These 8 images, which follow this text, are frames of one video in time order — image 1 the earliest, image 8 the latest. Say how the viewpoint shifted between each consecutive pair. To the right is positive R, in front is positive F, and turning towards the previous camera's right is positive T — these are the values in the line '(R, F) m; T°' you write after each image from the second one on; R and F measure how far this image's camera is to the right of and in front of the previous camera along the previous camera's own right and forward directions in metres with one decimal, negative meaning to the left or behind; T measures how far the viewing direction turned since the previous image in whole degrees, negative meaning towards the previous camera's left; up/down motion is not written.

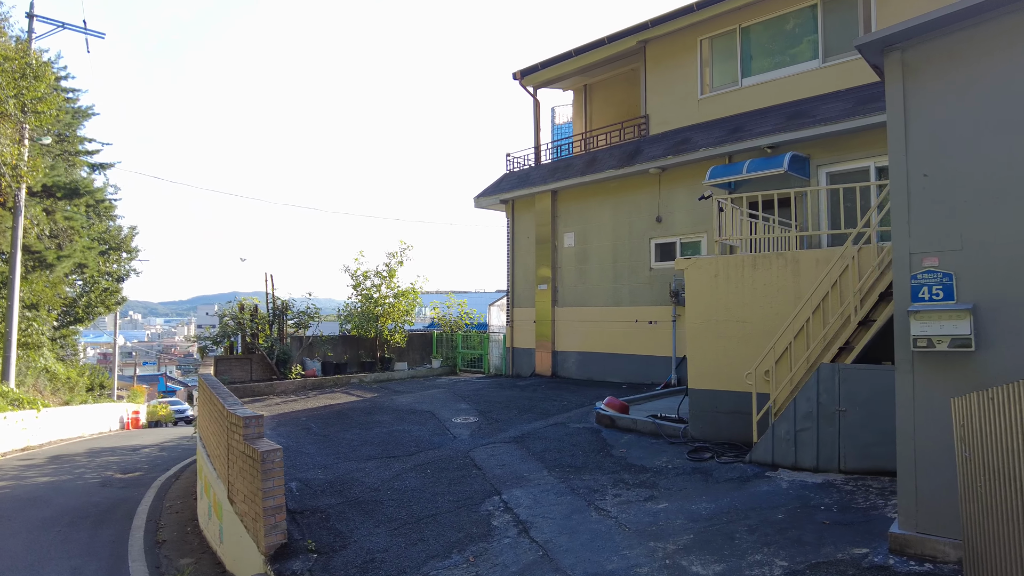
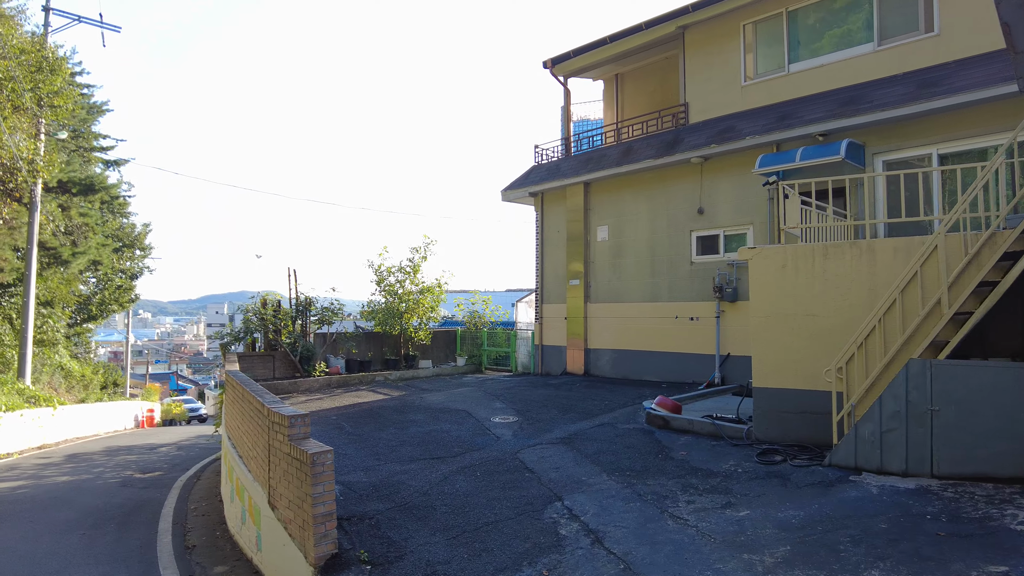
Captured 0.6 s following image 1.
(-0.5, +0.5) m; -1°
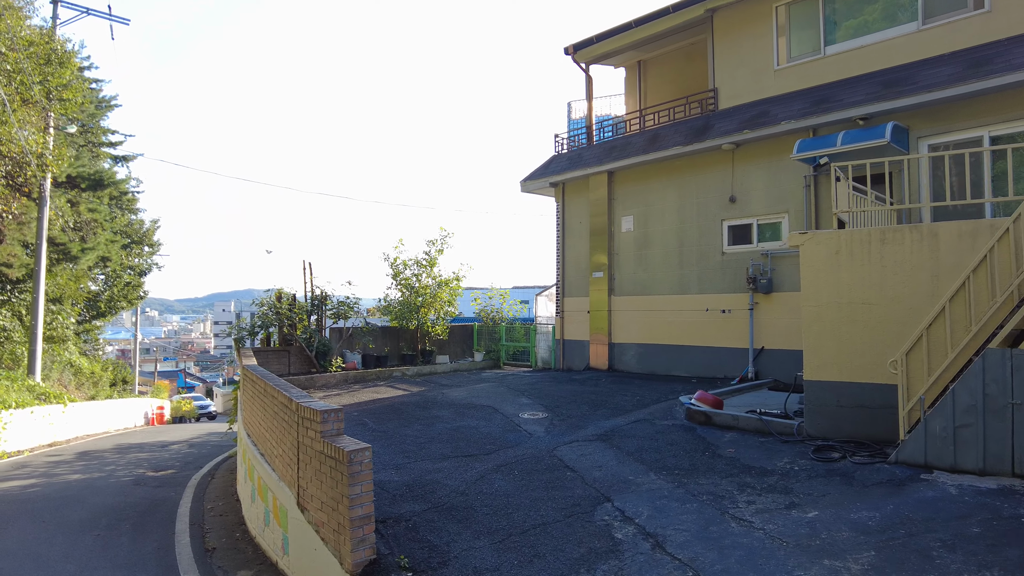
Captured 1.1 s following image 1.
(-0.4, +0.4) m; 0°
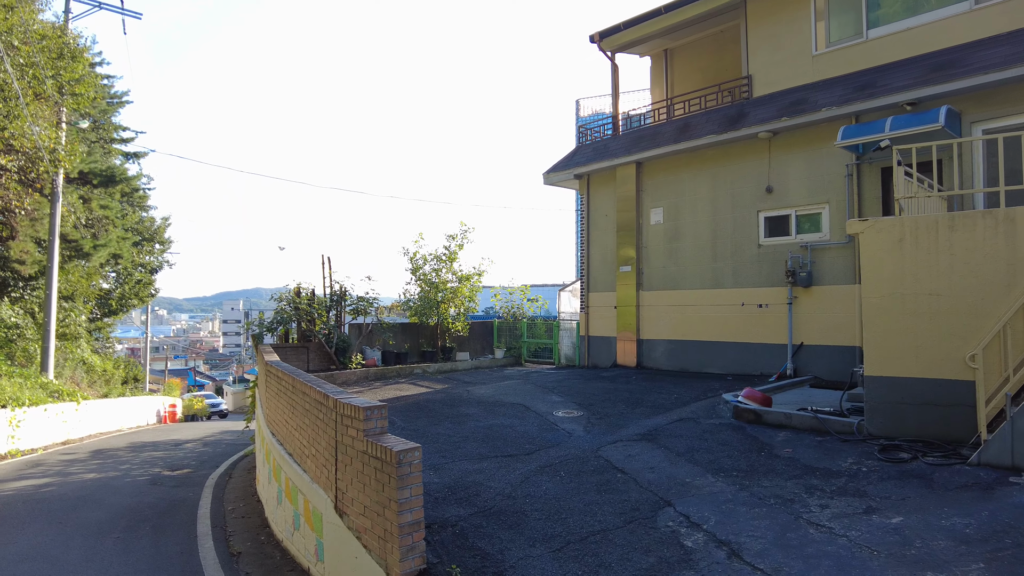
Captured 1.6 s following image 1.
(-0.4, +0.4) m; -1°
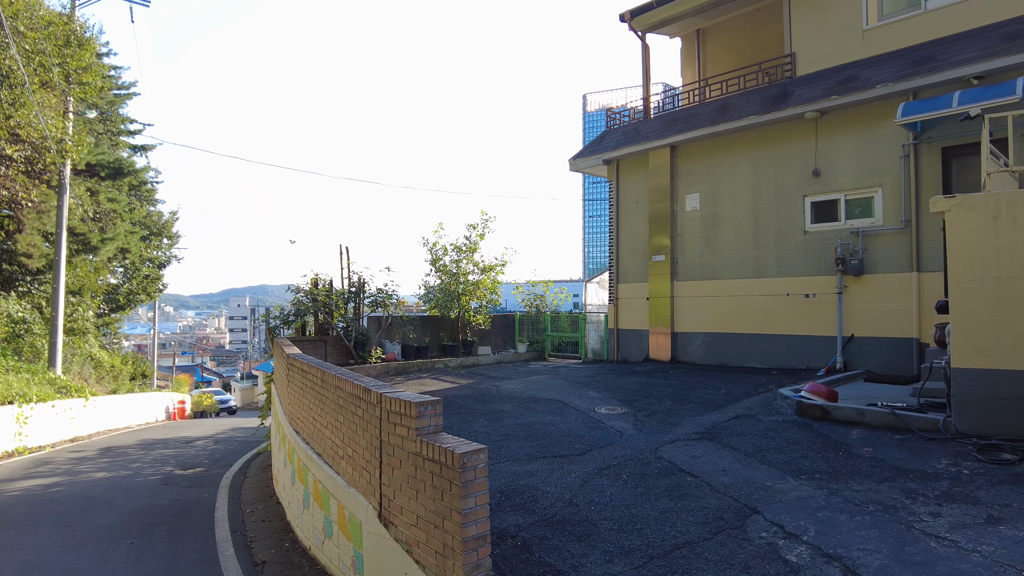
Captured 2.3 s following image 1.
(-0.5, +0.6) m; 0°
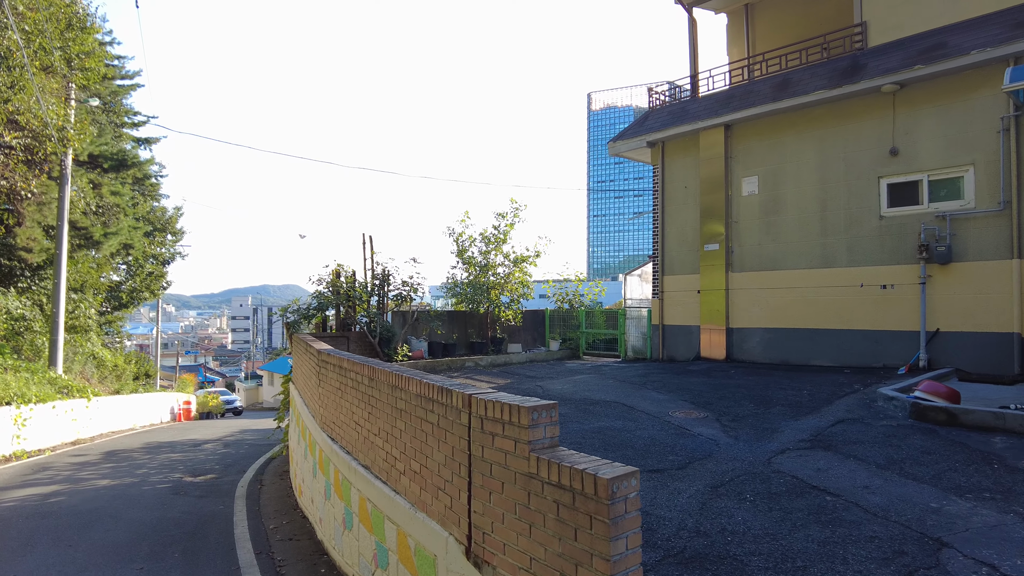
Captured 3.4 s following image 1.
(-0.7, +1.0) m; 0°
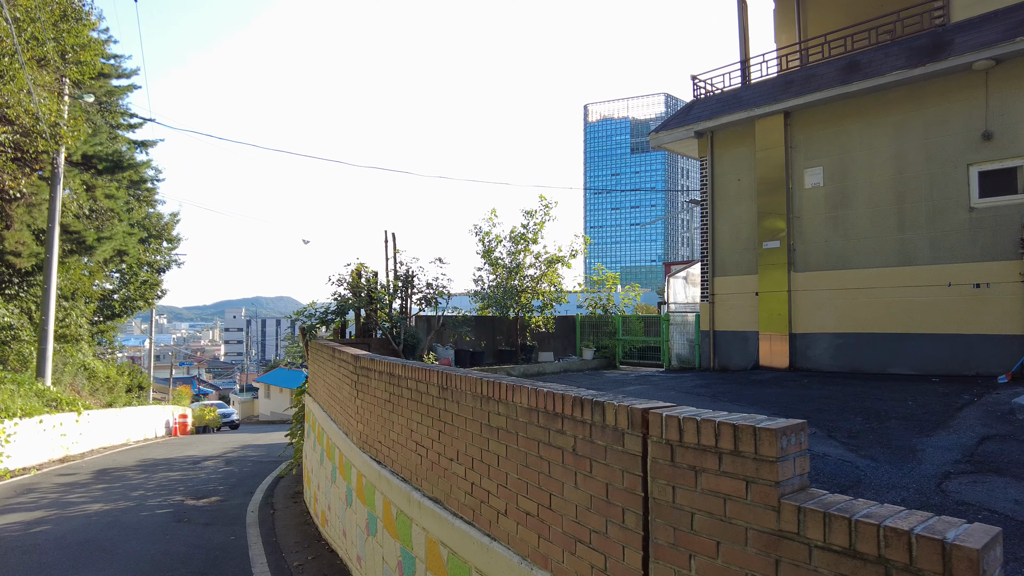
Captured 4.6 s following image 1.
(-0.8, +1.1) m; +1°
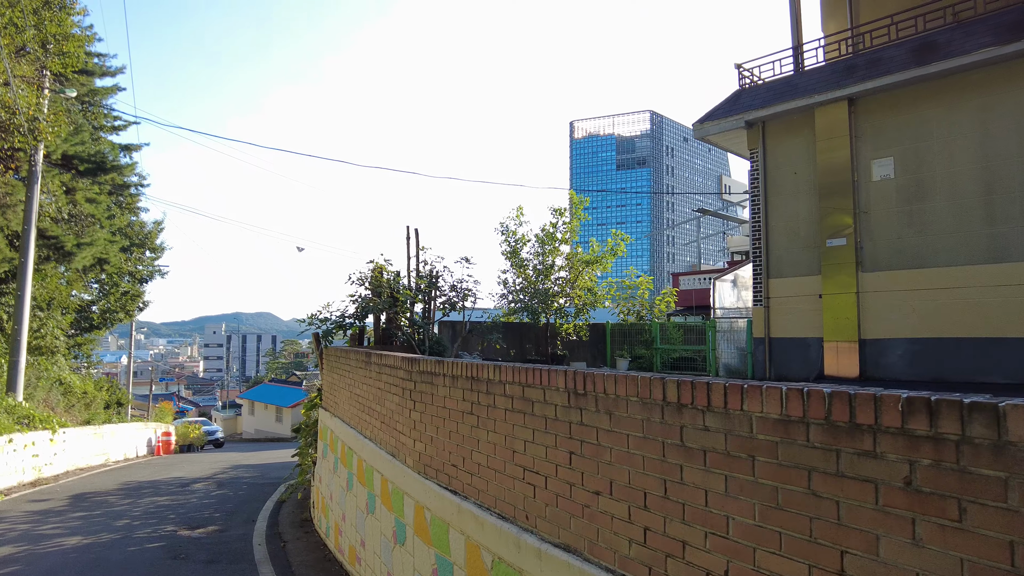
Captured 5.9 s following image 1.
(-0.9, +1.1) m; +2°
